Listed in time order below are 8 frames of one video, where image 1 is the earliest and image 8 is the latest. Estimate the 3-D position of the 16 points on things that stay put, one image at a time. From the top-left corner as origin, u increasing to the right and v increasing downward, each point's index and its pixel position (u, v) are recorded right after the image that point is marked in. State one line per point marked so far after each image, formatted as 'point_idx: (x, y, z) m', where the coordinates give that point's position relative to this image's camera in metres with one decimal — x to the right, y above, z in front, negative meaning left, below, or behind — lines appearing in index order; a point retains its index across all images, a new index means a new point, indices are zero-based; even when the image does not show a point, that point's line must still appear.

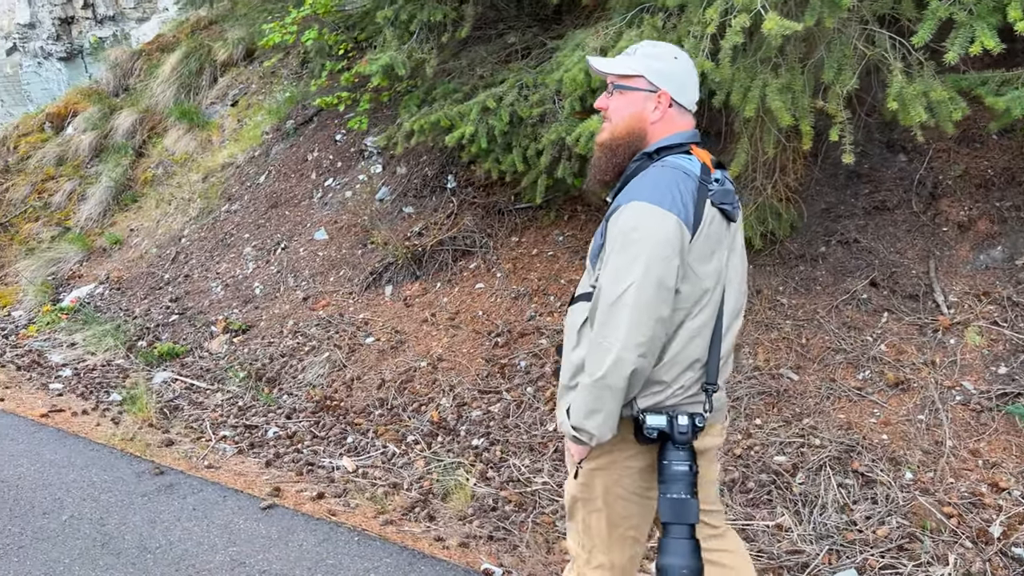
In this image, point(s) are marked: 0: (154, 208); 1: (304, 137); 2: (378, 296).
0: (-3.6, +0.8, +7.9) m
1: (-1.9, +1.4, +7.4) m
2: (-0.9, -0.1, +5.4) m
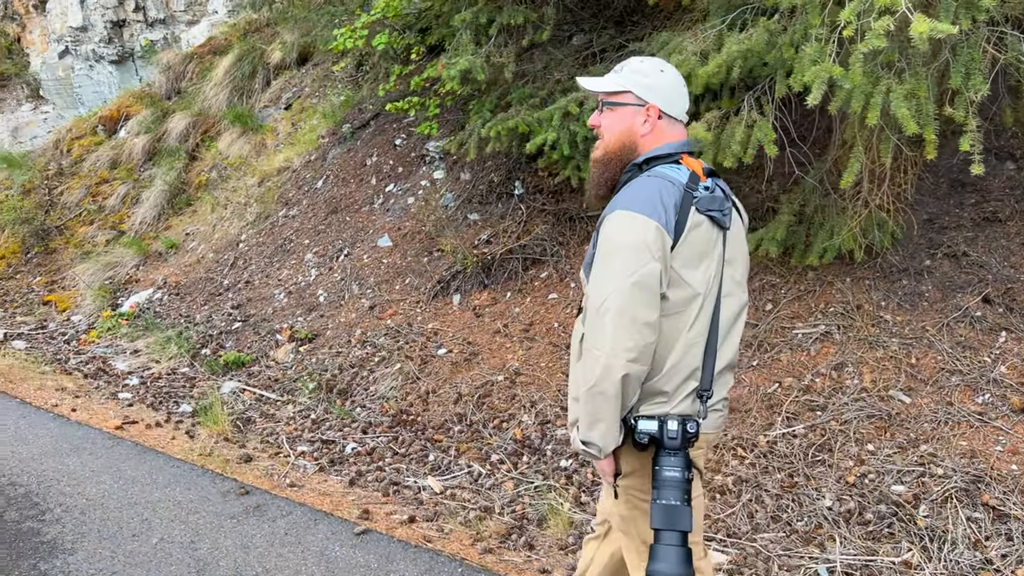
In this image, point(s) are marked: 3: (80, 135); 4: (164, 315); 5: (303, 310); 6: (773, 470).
0: (-3.0, +0.8, +7.9) m
1: (-1.4, +1.4, +7.3) m
2: (-0.4, -0.1, +5.3) m
3: (-5.6, +2.0, +10.3) m
4: (-2.8, -0.2, +6.5) m
5: (-1.5, -0.2, +5.7) m
6: (+1.1, -0.8, +3.4) m
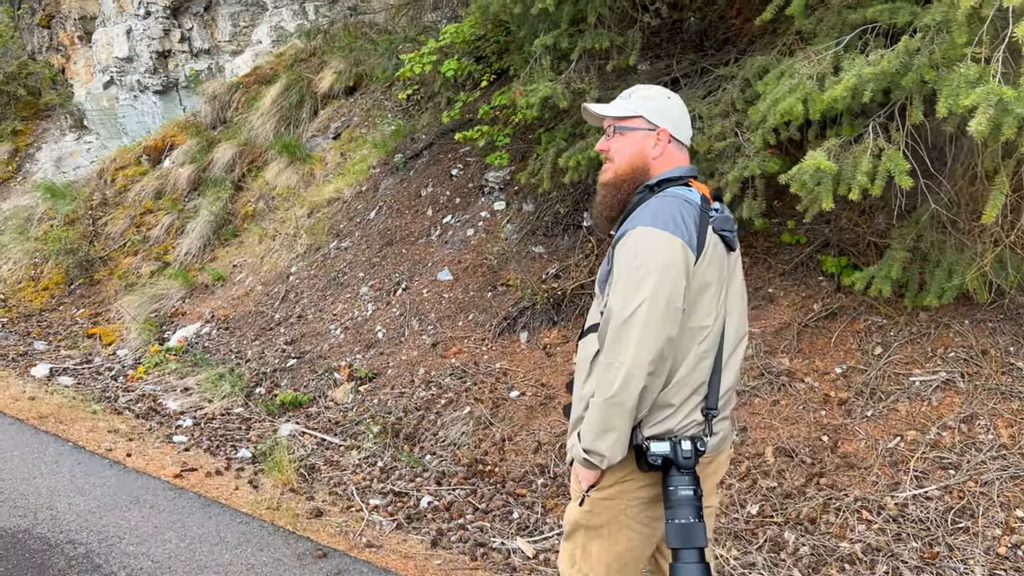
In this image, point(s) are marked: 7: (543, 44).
0: (-2.5, +0.4, +7.7) m
1: (-0.9, +1.0, +7.1) m
2: (0.0, -0.4, +5.0) m
3: (-5.0, +1.6, +10.2) m
4: (-2.3, -0.5, +6.3) m
5: (-1.0, -0.4, +5.5) m
6: (+1.5, -0.9, +3.0) m
7: (+0.2, +1.3, +4.1) m
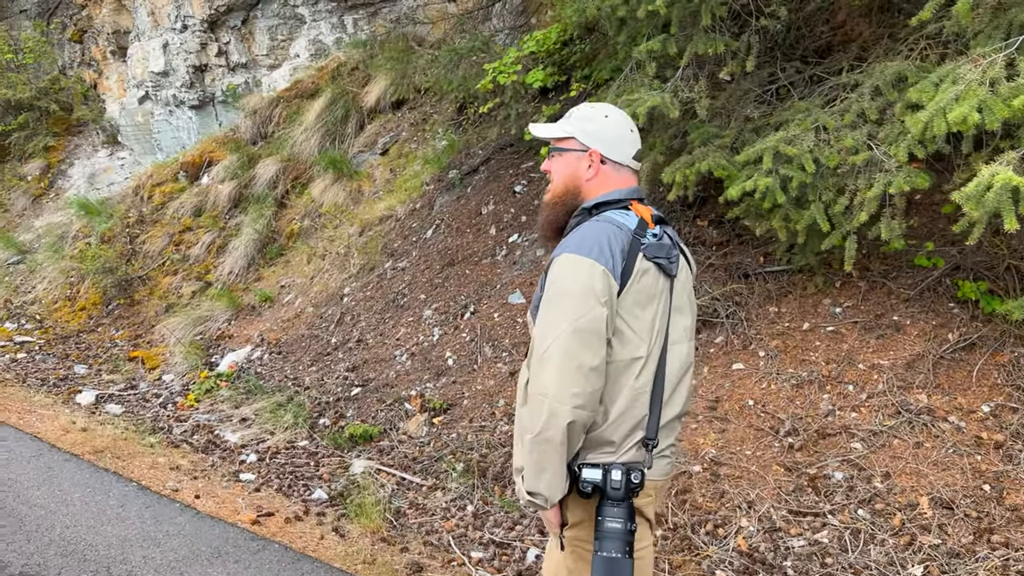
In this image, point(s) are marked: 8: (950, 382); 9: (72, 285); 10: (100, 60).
0: (-1.9, +0.2, +7.4) m
1: (-0.3, +0.9, +6.8) m
2: (+0.5, -0.5, +4.6) m
3: (-4.4, +1.3, +10.0) m
4: (-1.8, -0.7, +5.9) m
5: (-0.5, -0.6, +5.1) m
6: (+2.0, -1.1, +2.6) m
7: (+0.7, +1.1, +3.8) m
8: (+2.0, -0.4, +3.6) m
9: (-4.9, 0.0, +8.8) m
10: (-6.6, +3.6, +12.6) m
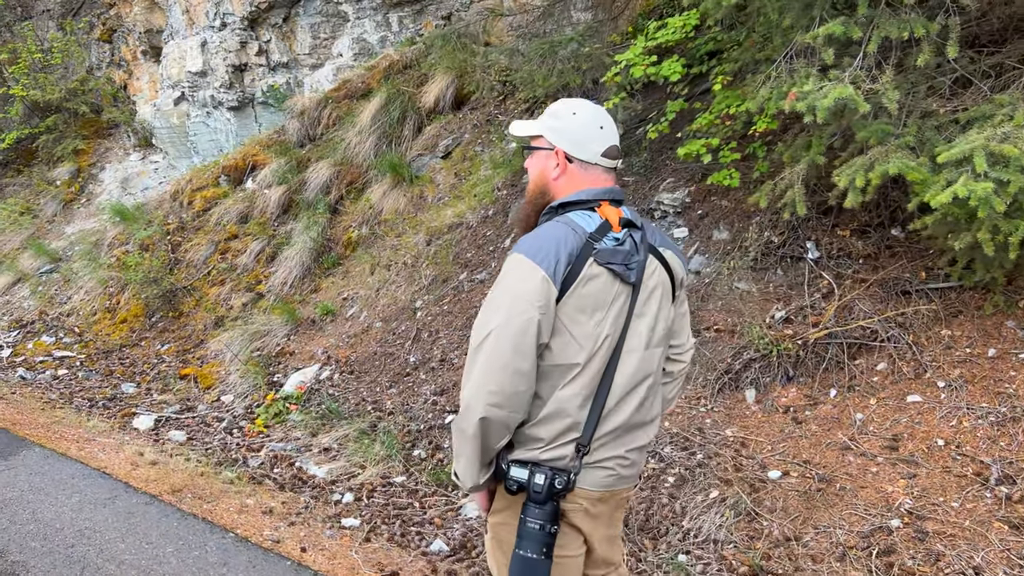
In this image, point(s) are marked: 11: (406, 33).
0: (-1.2, +0.1, +6.9) m
1: (+0.3, +0.7, +6.2) m
2: (+1.2, -0.6, +4.1) m
3: (-3.7, +1.2, +9.5) m
4: (-1.2, -0.8, +5.4) m
5: (+0.1, -0.7, +4.6) m
6: (+2.6, -1.1, +2.1) m
7: (+1.3, +1.1, +3.3) m
8: (+2.6, -0.5, +3.1) m
9: (-4.2, -0.1, +8.3) m
10: (-5.9, +3.5, +12.2) m
11: (-1.3, +3.1, +9.7) m
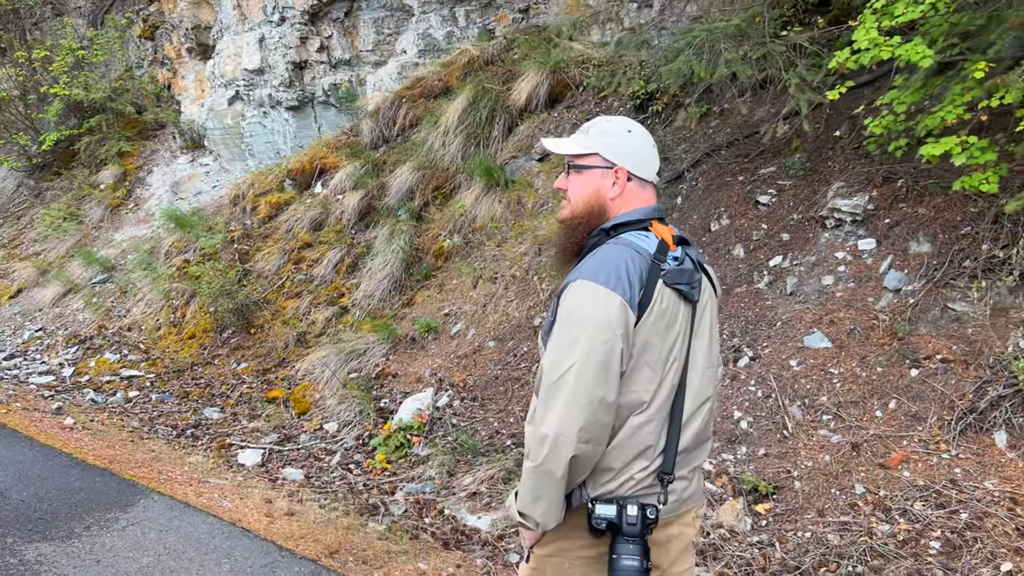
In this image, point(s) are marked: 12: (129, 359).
0: (-0.3, 0.0, +6.3) m
1: (+1.3, +0.6, +5.6) m
2: (+2.1, -0.7, +3.5) m
3: (-2.8, +1.1, +8.9) m
4: (-0.2, -0.9, +4.8) m
5: (+1.0, -0.8, +4.0) m
6: (+3.5, -1.2, +1.5) m
7: (+2.2, +0.9, +2.7) m
8: (+3.6, -0.6, +2.5) m
9: (-3.3, -0.2, +7.7) m
10: (-4.9, +3.3, +11.6) m
11: (-0.4, +3.0, +9.1) m
12: (-3.5, -0.6, +7.2) m
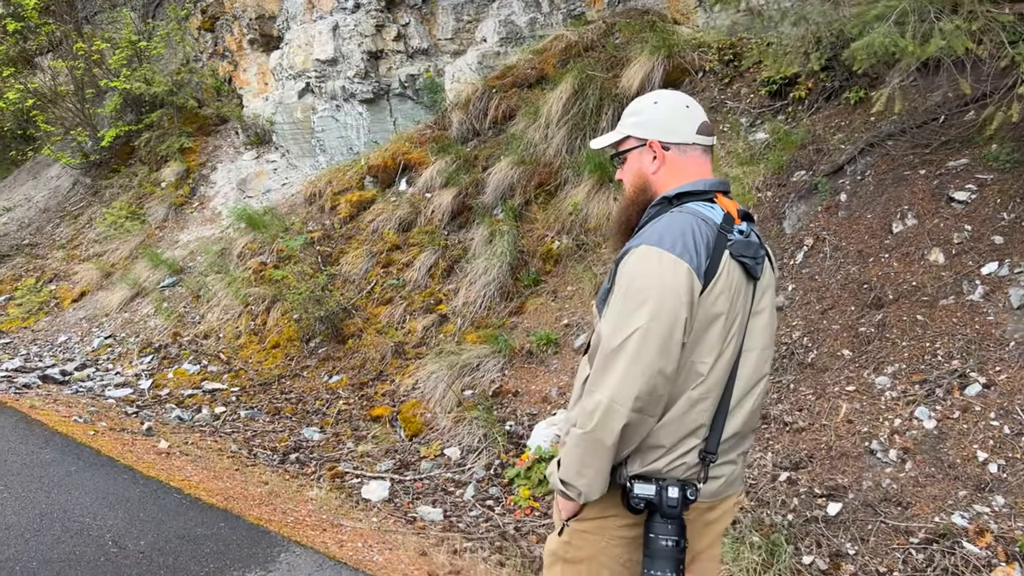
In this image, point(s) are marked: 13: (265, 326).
0: (+0.6, 0.0, +5.7) m
1: (+2.1, +0.6, +5.0) m
2: (+2.9, -0.8, +2.8) m
3: (-1.8, +1.1, +8.4) m
4: (+0.6, -0.9, +4.2) m
5: (+1.9, -0.8, +3.3) m
6: (+4.3, -1.3, +0.7) m
7: (+3.0, +0.9, +2.0) m
8: (+4.3, -0.7, +1.7) m
9: (-2.3, -0.2, +7.2) m
10: (-3.8, +3.3, +11.1) m
11: (+0.6, +2.9, +8.5) m
12: (-2.5, -0.7, +6.7) m
13: (-2.2, -0.3, +7.0) m
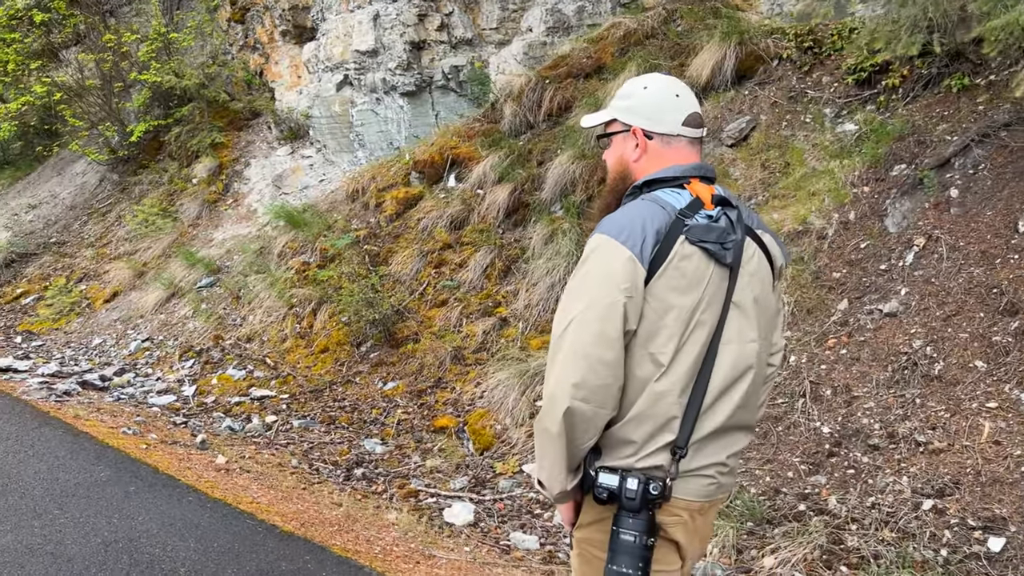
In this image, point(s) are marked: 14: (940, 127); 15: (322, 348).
0: (+1.1, -0.1, +5.3) m
1: (+2.6, +0.6, +4.6) m
2: (+3.3, -0.8, +2.4) m
3: (-1.3, +1.1, +8.0) m
4: (+1.1, -0.9, +3.8) m
5: (+2.3, -0.9, +2.9) m
6: (+4.7, -1.4, +0.3) m
7: (+3.5, +0.9, +1.6) m
8: (+4.8, -0.7, +1.3) m
9: (-1.8, -0.2, +6.8) m
10: (-3.3, +3.3, +10.8) m
11: (+1.1, +2.9, +8.1) m
12: (-2.0, -0.7, +6.3) m
13: (-1.7, -0.3, +6.7) m
14: (+2.7, +1.0, +5.0) m
15: (-1.5, -0.5, +6.4) m
